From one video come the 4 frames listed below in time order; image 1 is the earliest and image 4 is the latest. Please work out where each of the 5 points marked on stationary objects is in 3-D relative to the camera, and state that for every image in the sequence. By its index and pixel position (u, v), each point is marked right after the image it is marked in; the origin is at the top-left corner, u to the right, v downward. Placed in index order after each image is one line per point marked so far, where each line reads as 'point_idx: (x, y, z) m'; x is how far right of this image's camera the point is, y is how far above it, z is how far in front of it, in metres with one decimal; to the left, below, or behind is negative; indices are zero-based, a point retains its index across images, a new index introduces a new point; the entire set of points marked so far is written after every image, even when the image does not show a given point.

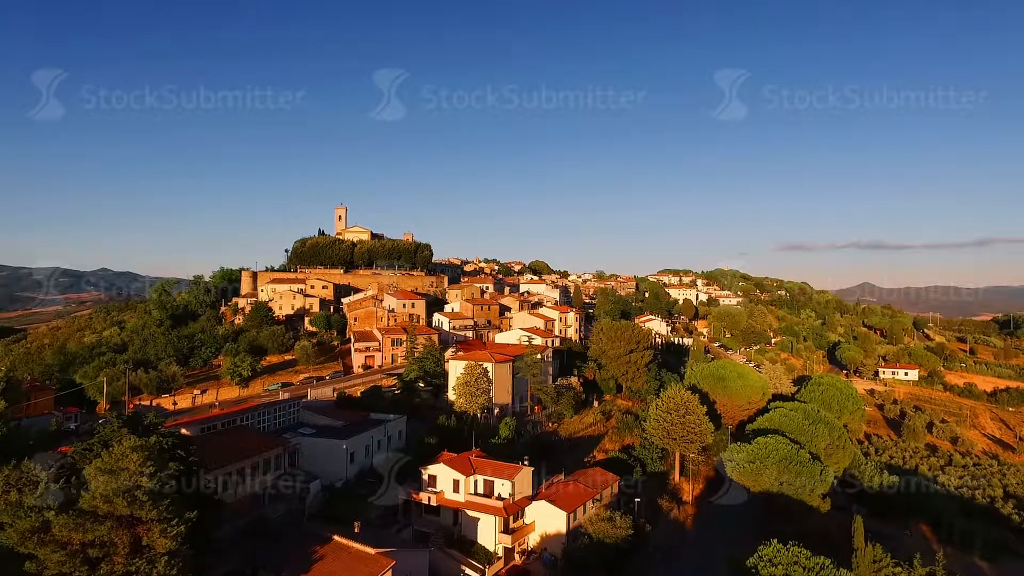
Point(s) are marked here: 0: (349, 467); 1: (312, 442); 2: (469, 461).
0: (-4.8, -5.3, +18.6) m
1: (-5.9, -4.6, +18.7) m
2: (-1.2, -5.0, +17.9) m
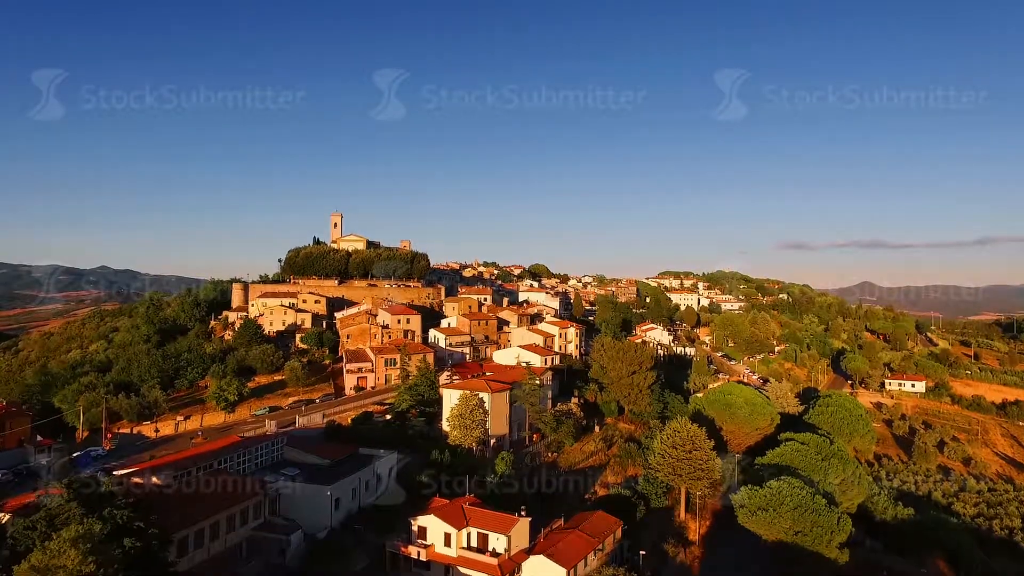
0: (-4.9, -6.3, +17.4) m
1: (-6.0, -5.5, +17.5) m
2: (-1.3, -5.9, +16.7) m
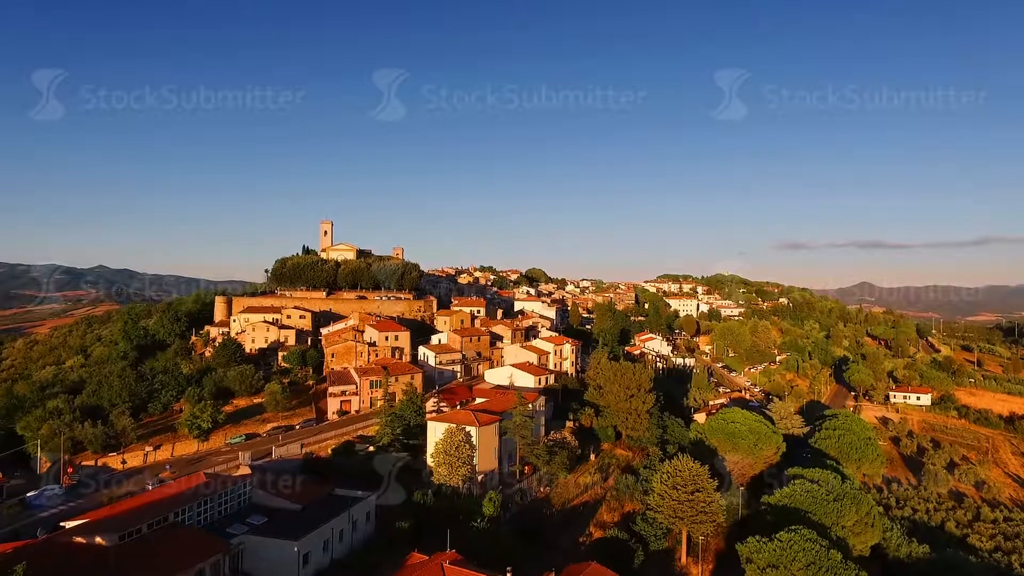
0: (-5.3, -7.1, +15.8) m
1: (-6.4, -6.4, +15.9) m
2: (-1.7, -6.8, +15.2) m
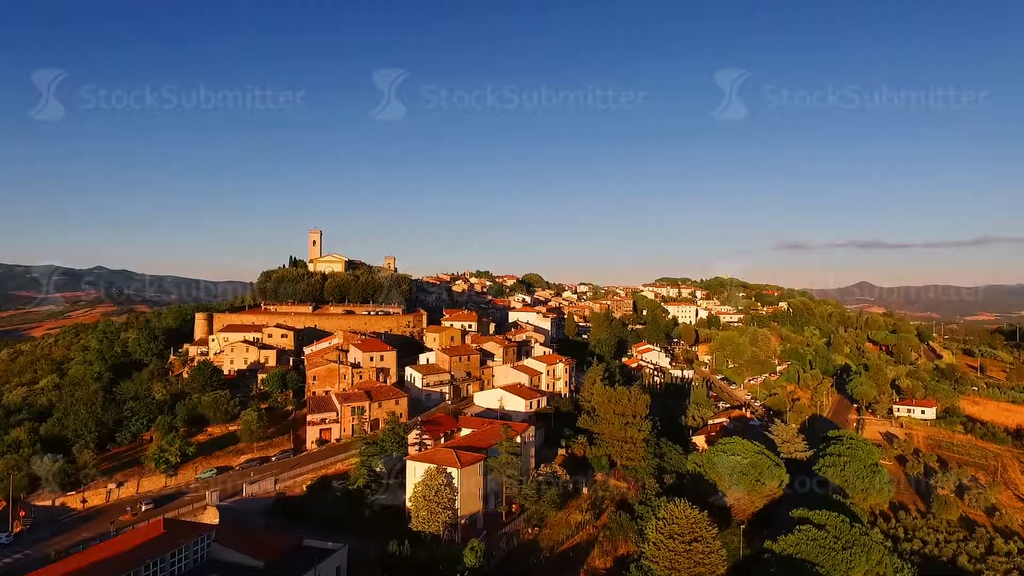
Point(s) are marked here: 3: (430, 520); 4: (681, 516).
0: (-5.8, -8.1, +14.3) m
1: (-6.9, -7.3, +14.4) m
2: (-2.2, -7.8, +13.7) m
3: (-2.5, -7.1, +19.4) m
4: (+5.3, -7.1, +19.8) m
